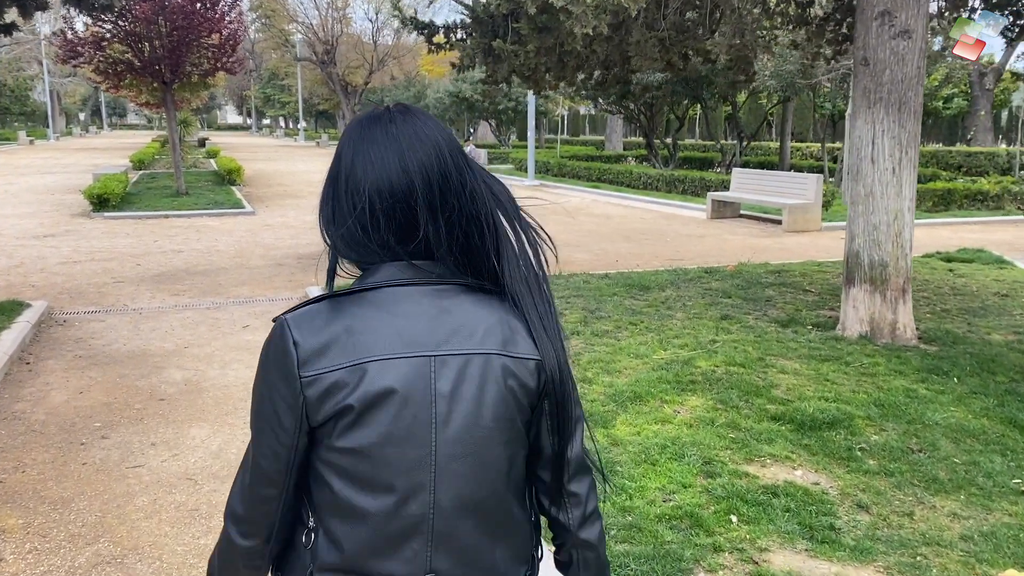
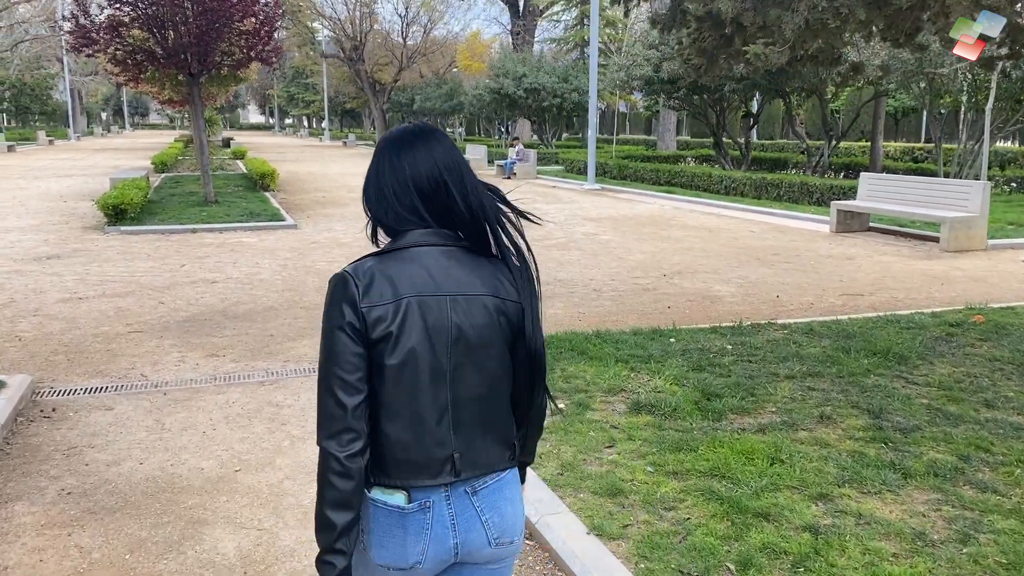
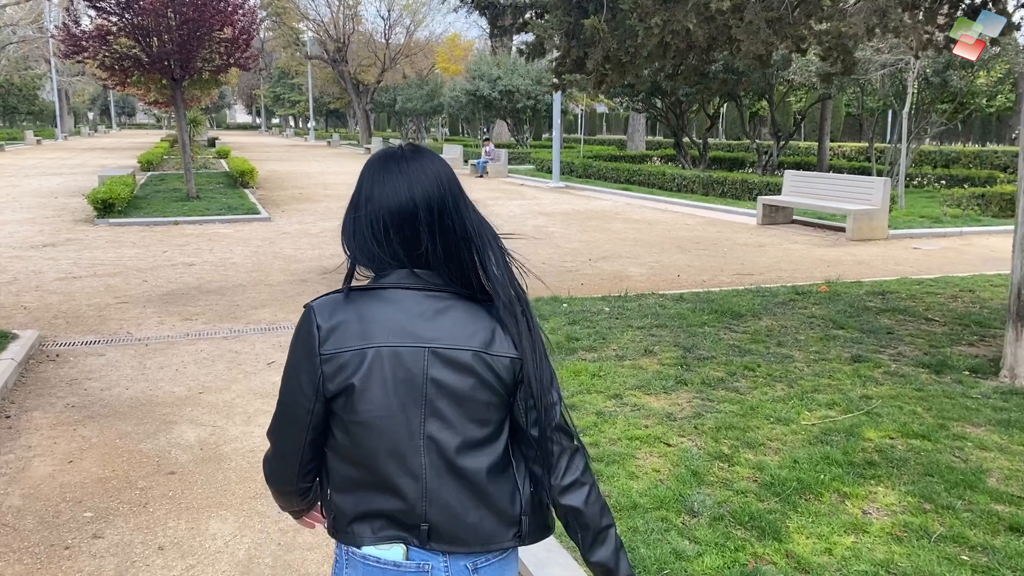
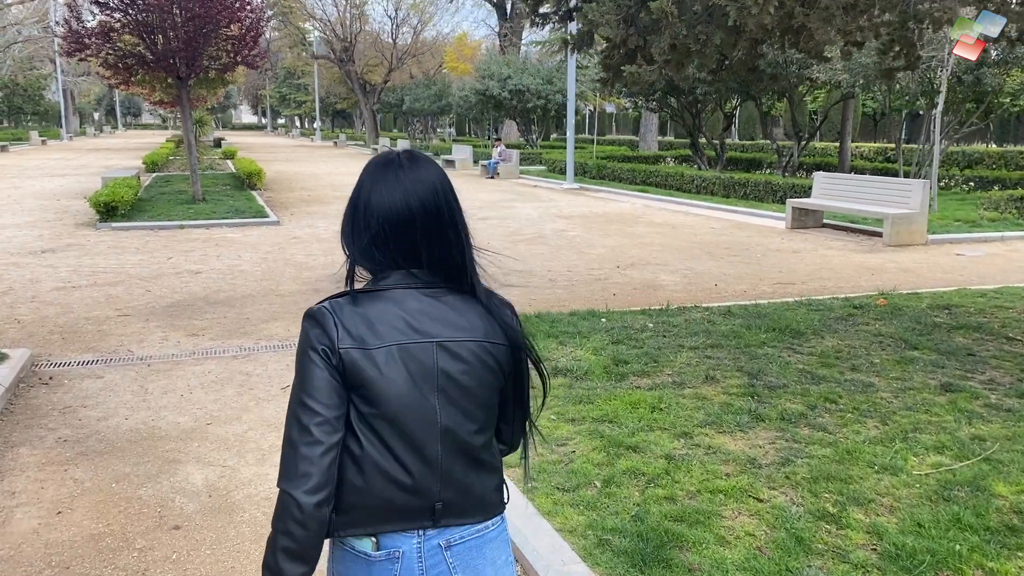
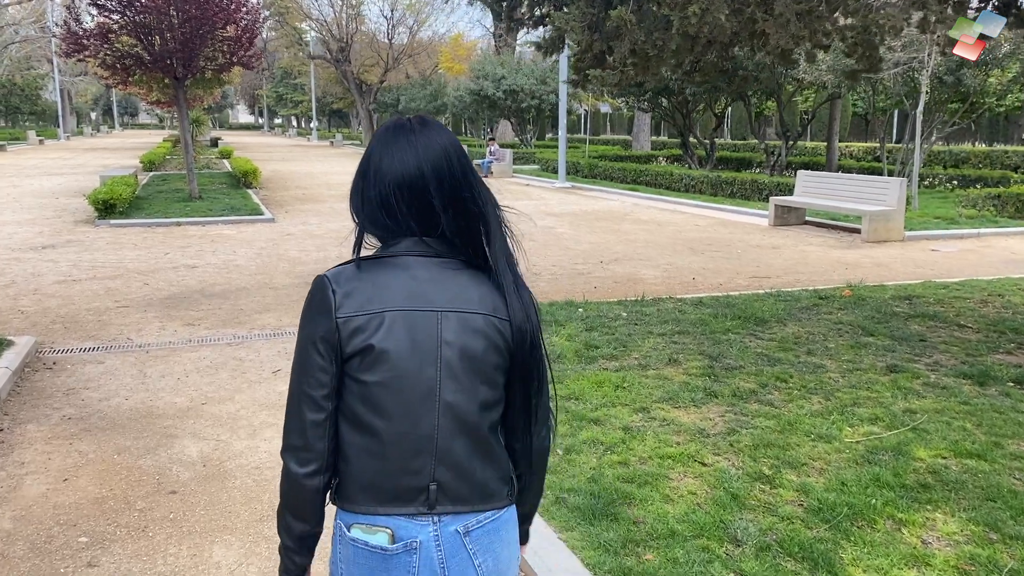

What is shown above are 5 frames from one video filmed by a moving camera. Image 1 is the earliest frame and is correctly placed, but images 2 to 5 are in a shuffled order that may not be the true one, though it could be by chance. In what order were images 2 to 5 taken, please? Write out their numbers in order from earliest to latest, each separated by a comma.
3, 5, 4, 2
